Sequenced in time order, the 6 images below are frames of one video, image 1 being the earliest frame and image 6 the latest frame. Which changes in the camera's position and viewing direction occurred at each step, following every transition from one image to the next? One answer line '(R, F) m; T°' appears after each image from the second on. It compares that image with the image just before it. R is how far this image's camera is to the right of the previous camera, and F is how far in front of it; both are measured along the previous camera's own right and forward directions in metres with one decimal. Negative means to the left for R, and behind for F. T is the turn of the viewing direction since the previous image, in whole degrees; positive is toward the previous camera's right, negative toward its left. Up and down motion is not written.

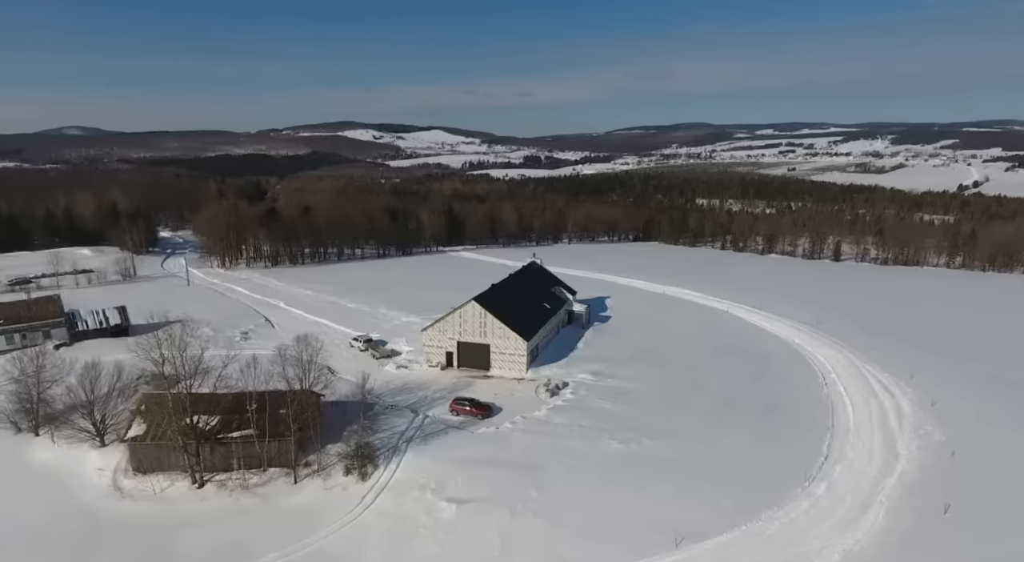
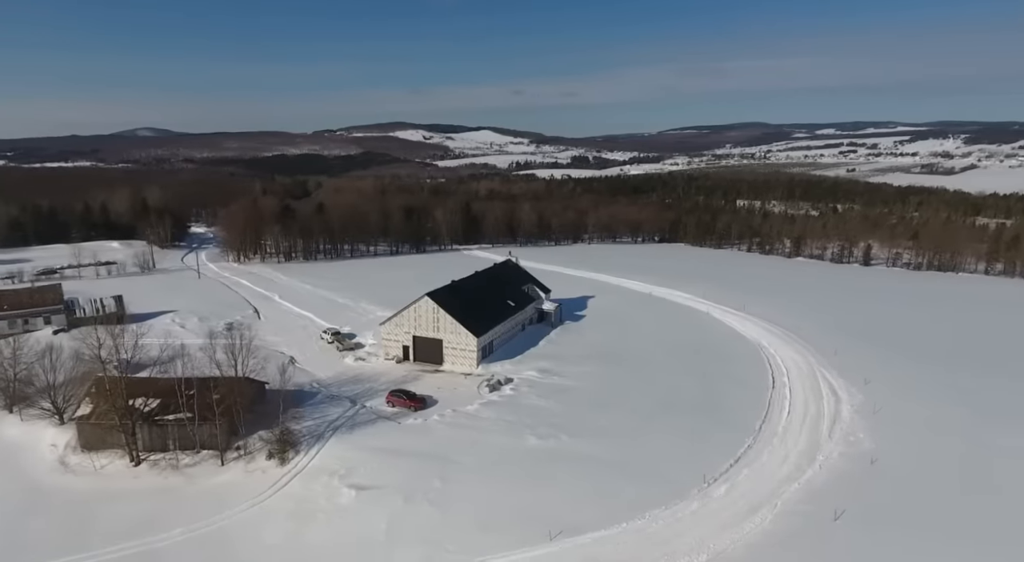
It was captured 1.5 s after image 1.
(+4.1, -0.2) m; -4°
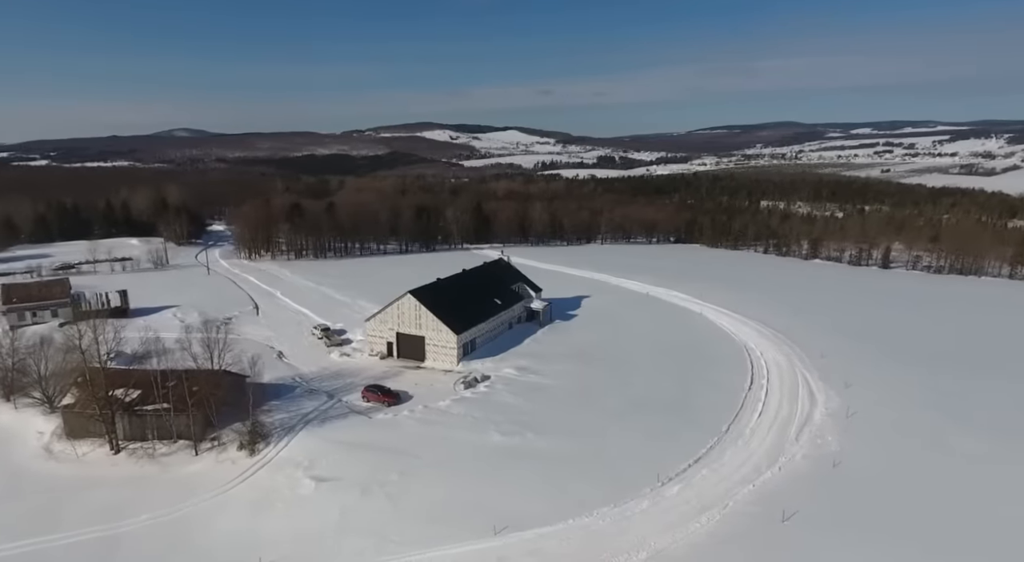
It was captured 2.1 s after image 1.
(+1.9, -0.1) m; -2°
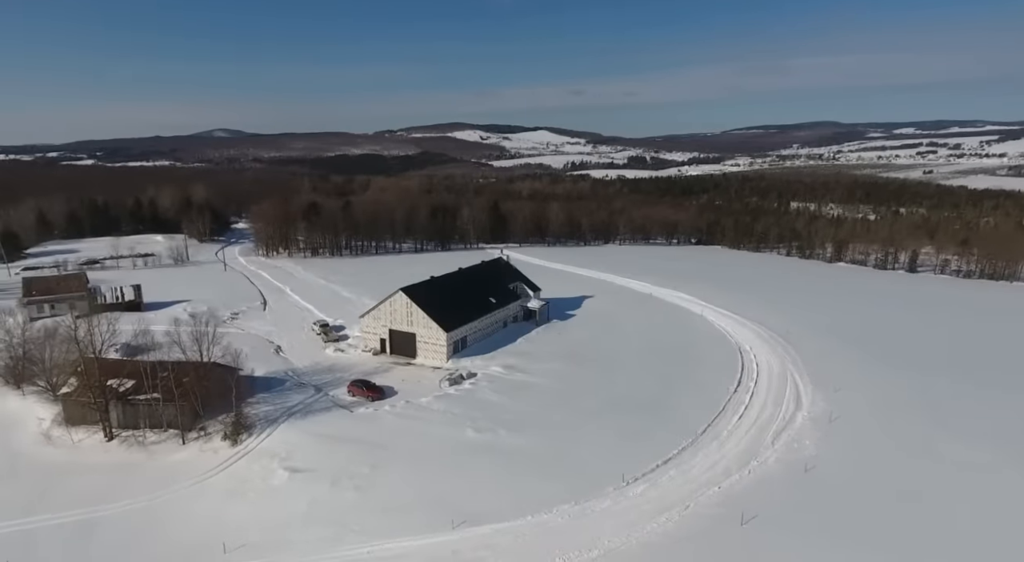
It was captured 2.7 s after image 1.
(+1.7, -0.1) m; -3°
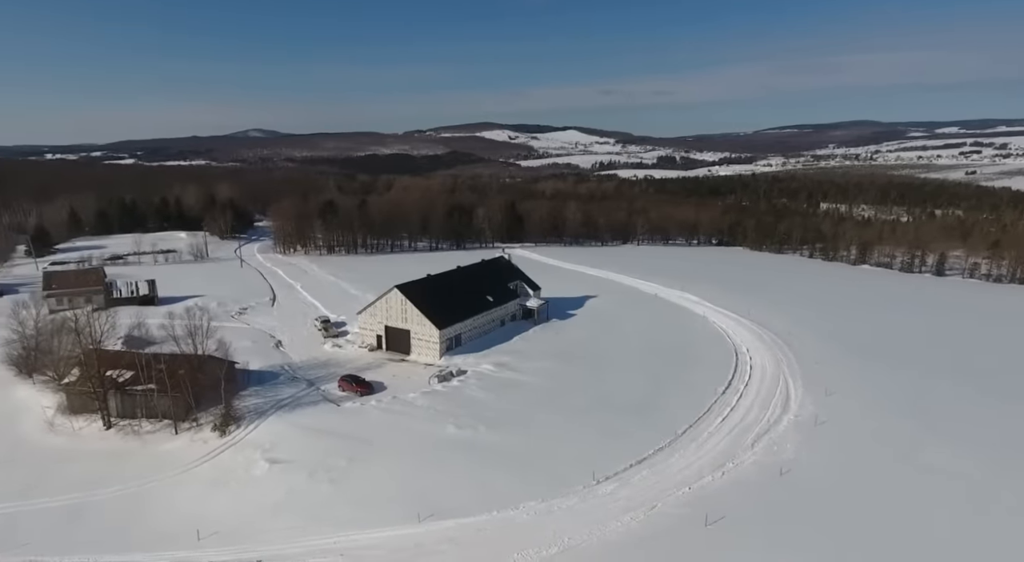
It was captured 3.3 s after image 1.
(+1.5, -0.1) m; -3°
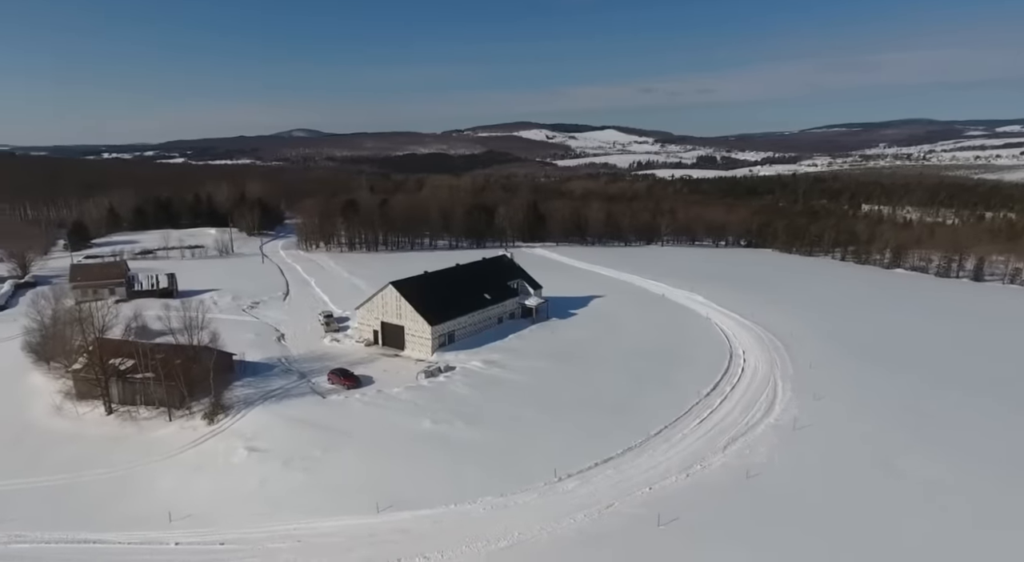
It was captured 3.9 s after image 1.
(+2.0, -0.1) m; -3°
